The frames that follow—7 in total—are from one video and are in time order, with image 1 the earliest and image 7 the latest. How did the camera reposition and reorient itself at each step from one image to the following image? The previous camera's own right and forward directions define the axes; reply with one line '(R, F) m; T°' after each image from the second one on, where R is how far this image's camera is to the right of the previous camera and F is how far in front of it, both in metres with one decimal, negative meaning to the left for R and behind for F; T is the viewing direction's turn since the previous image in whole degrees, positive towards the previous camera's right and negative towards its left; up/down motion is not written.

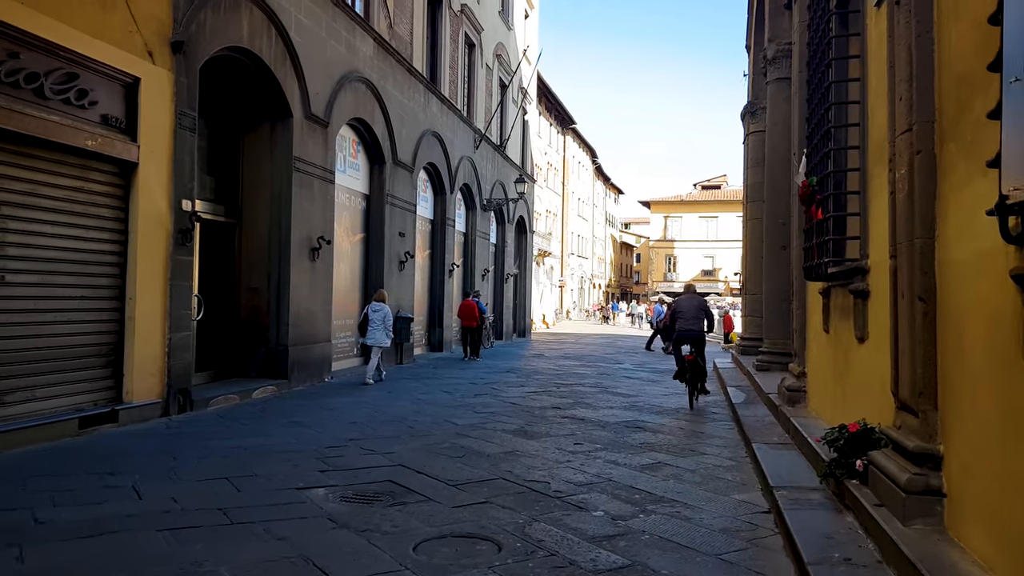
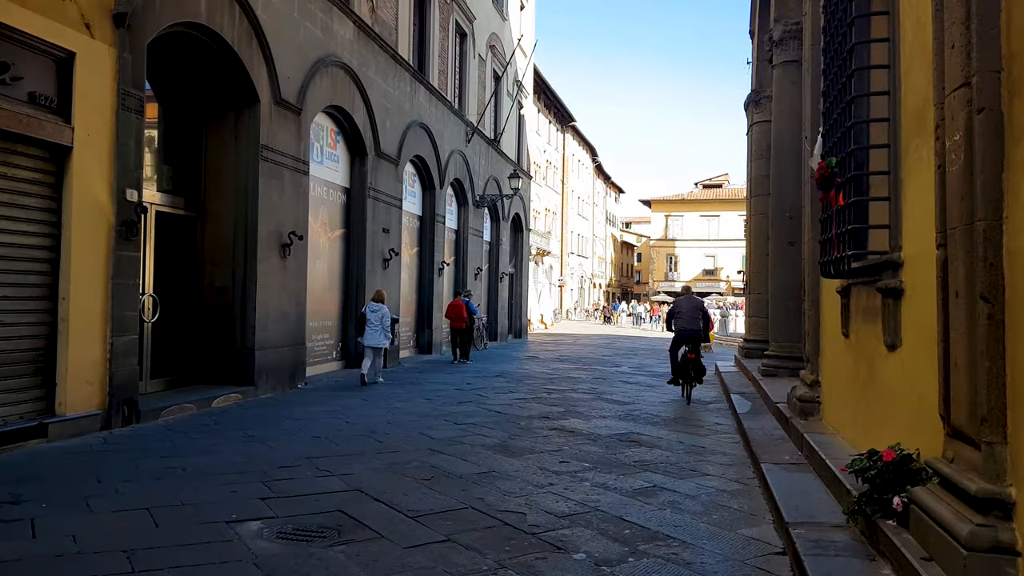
(+0.2, +0.8) m; 0°
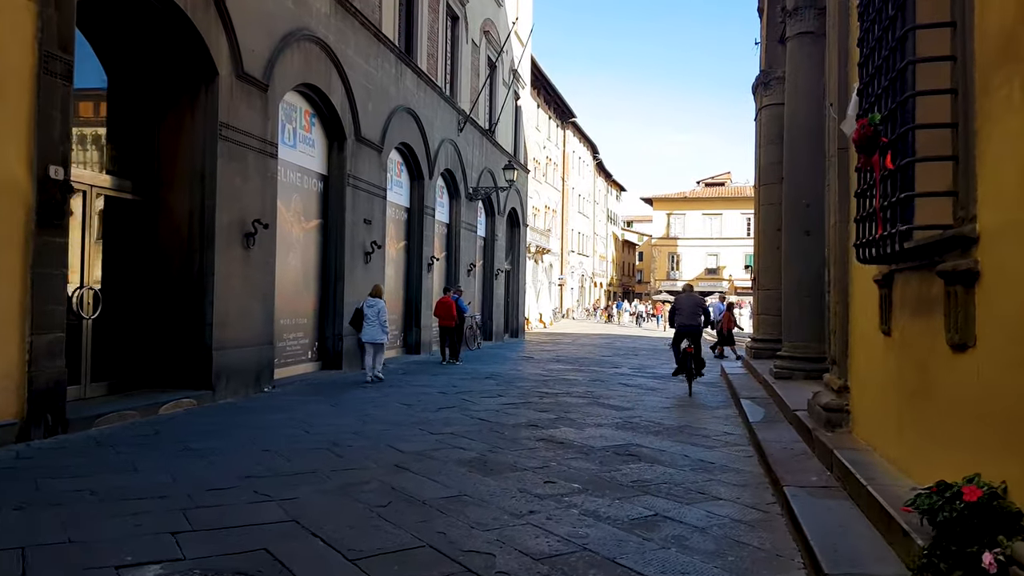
(+0.2, +0.9) m; 0°
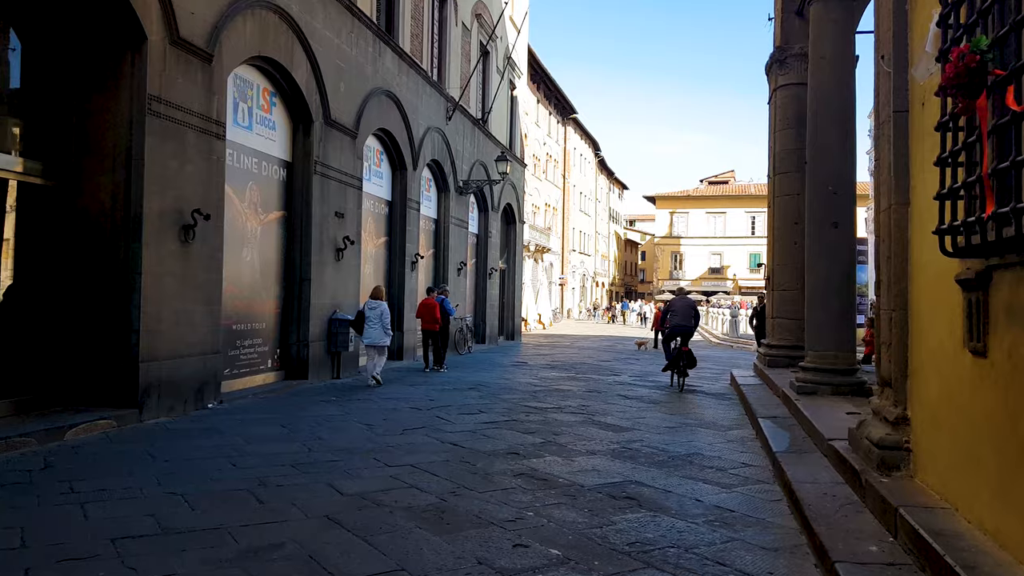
(+0.2, +1.3) m; 0°
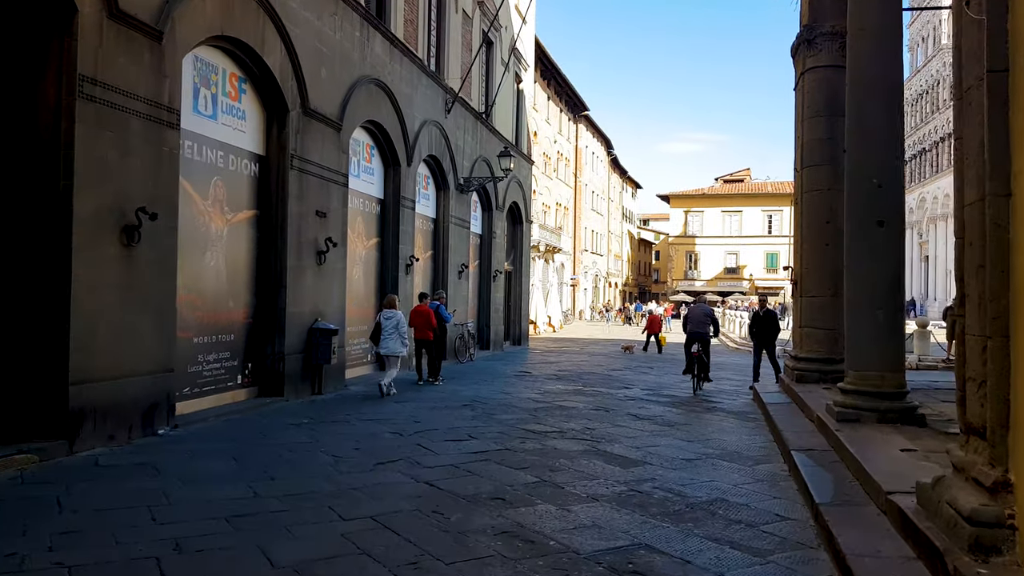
(+0.2, +1.1) m; -1°
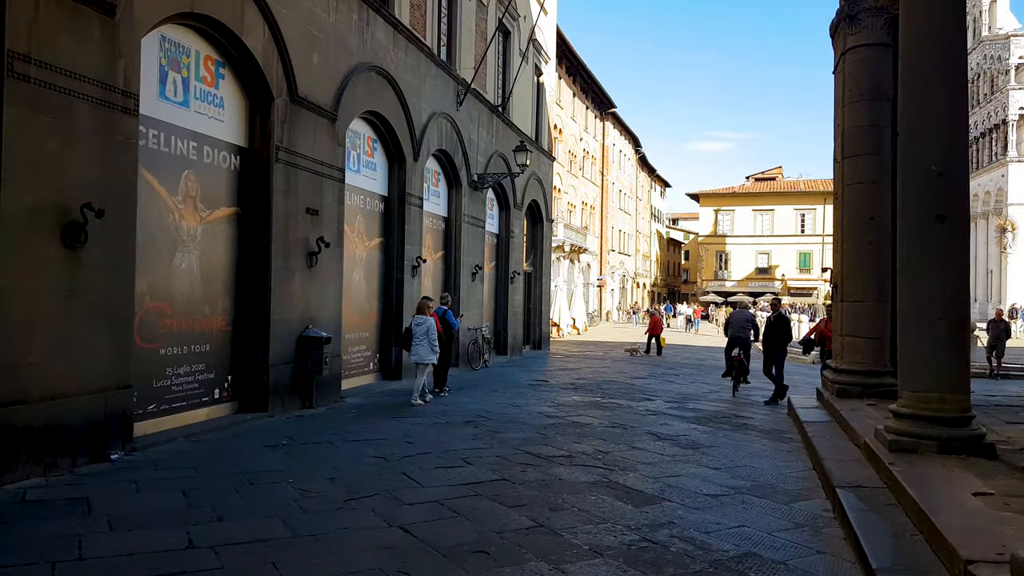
(+0.2, +0.9) m; -2°
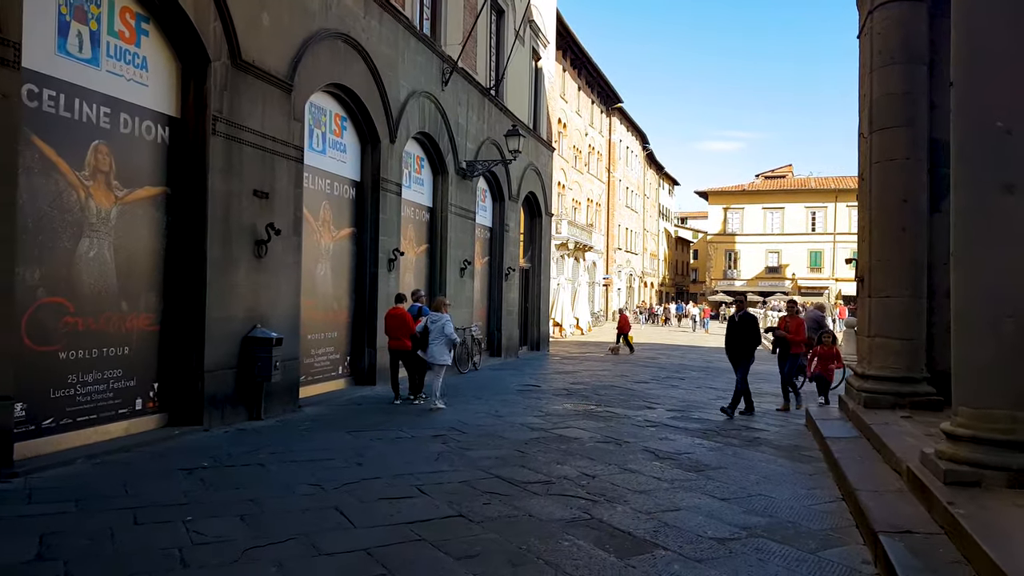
(+0.3, +1.2) m; -1°
